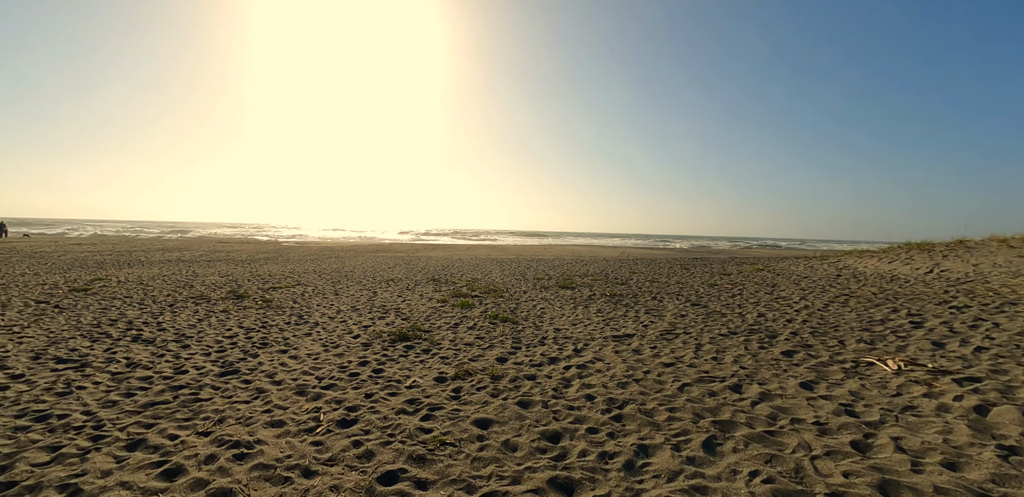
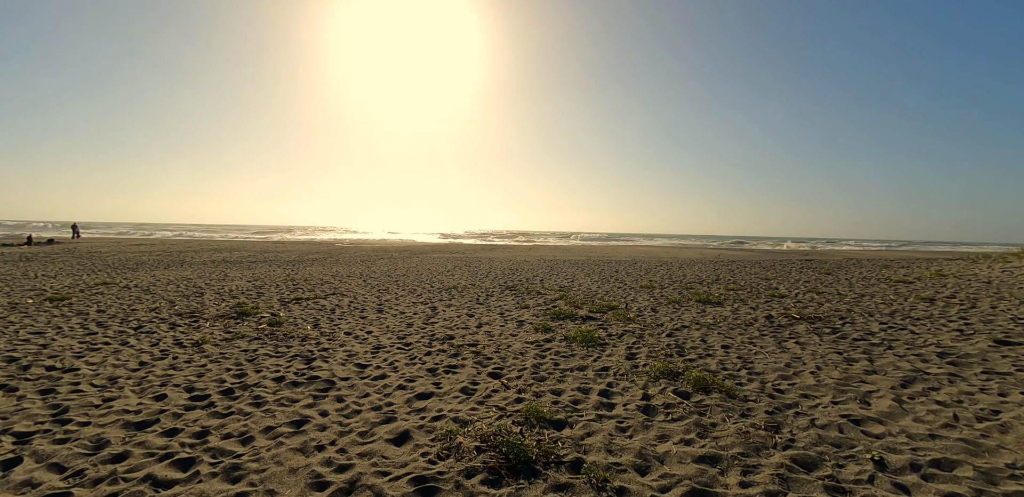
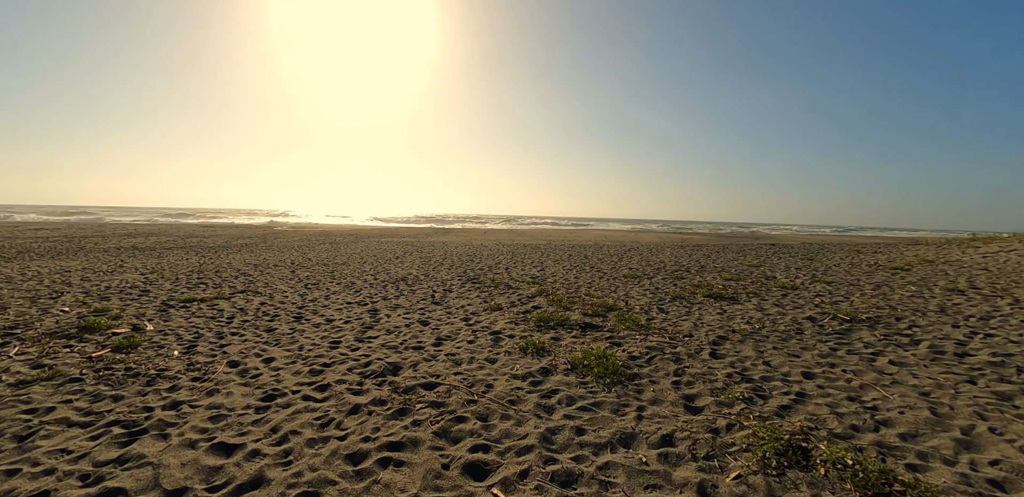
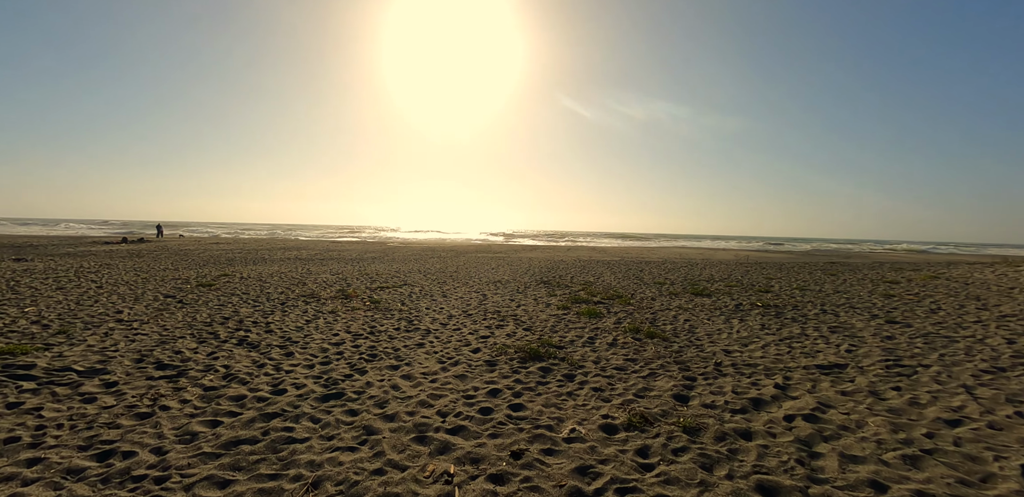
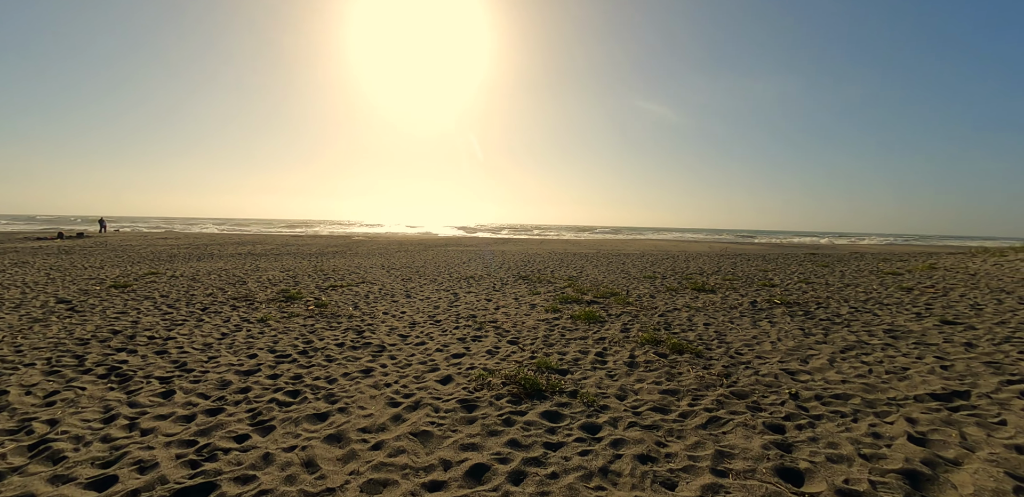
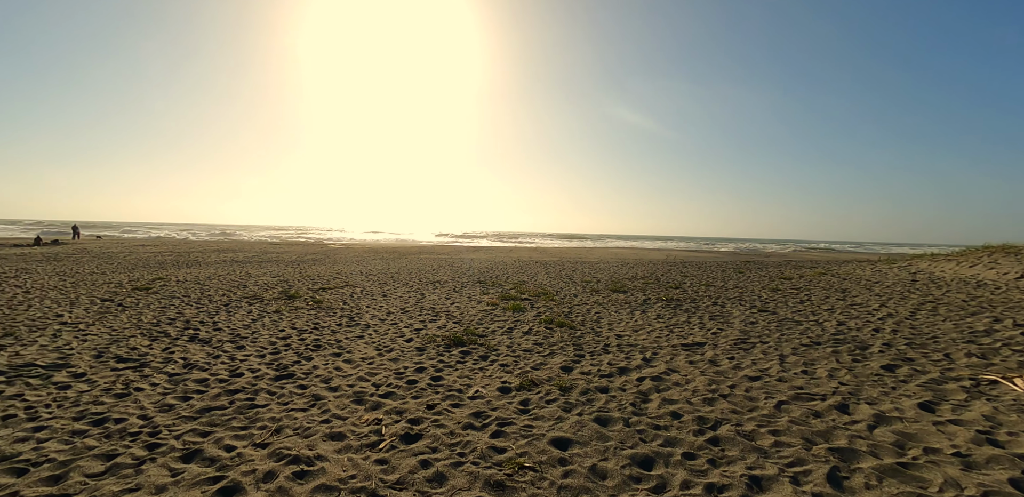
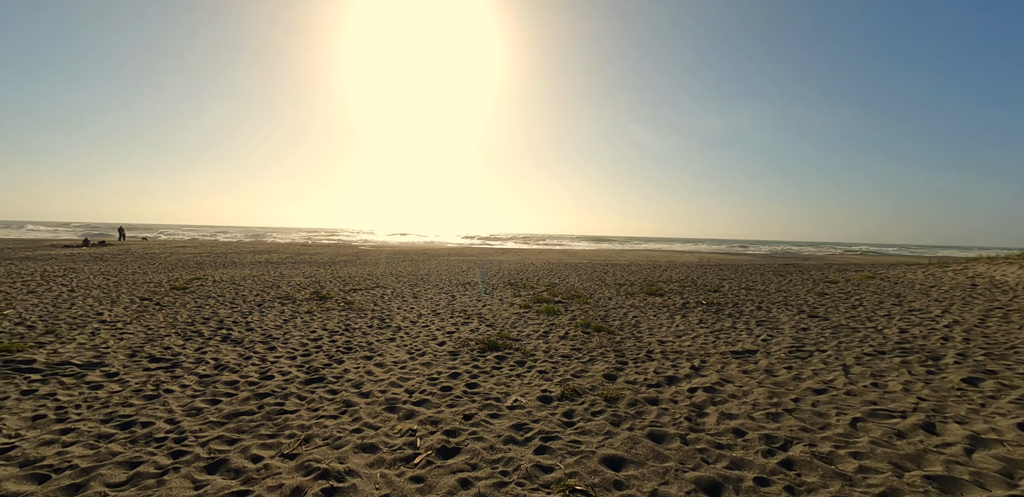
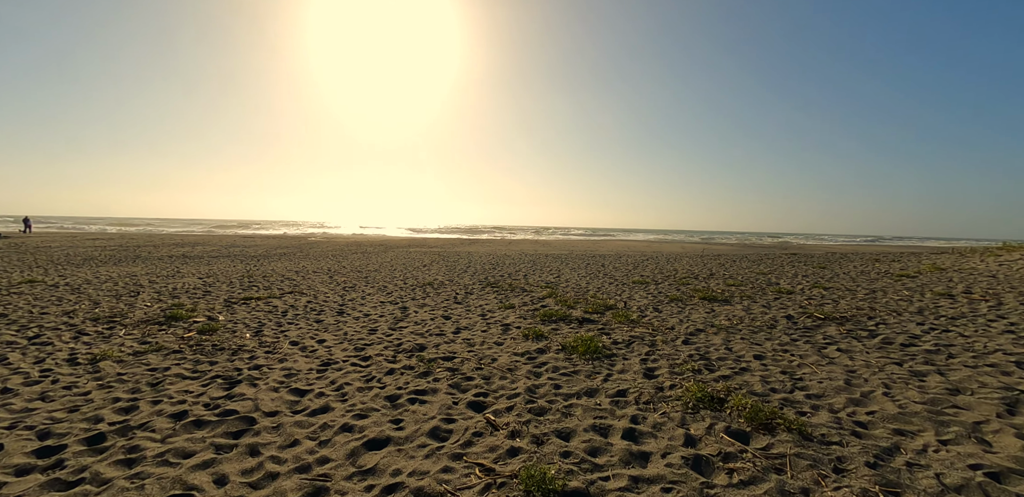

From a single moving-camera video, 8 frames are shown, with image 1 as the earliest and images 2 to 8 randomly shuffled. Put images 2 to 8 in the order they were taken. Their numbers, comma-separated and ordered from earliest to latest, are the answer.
6, 7, 4, 5, 2, 8, 3
